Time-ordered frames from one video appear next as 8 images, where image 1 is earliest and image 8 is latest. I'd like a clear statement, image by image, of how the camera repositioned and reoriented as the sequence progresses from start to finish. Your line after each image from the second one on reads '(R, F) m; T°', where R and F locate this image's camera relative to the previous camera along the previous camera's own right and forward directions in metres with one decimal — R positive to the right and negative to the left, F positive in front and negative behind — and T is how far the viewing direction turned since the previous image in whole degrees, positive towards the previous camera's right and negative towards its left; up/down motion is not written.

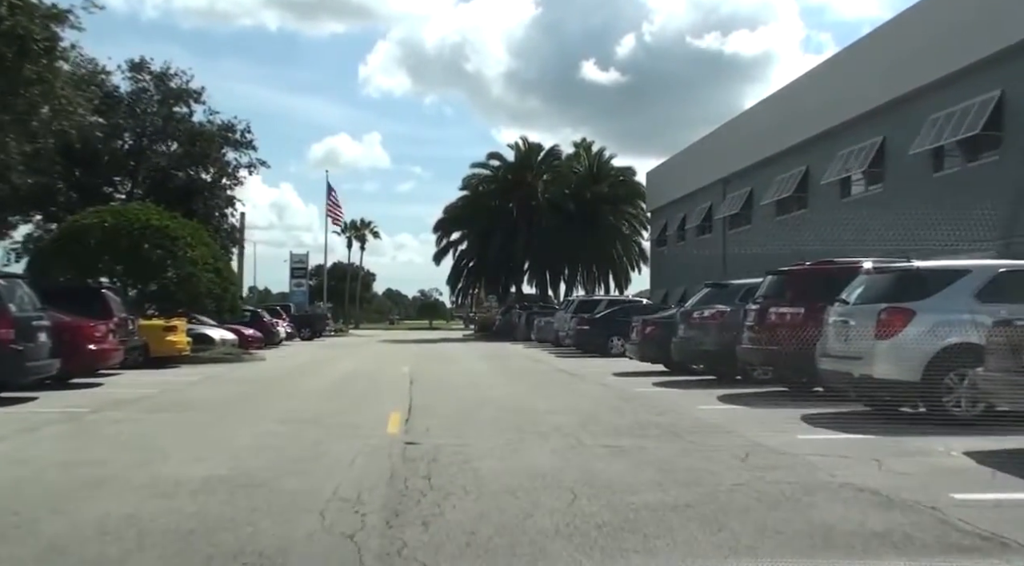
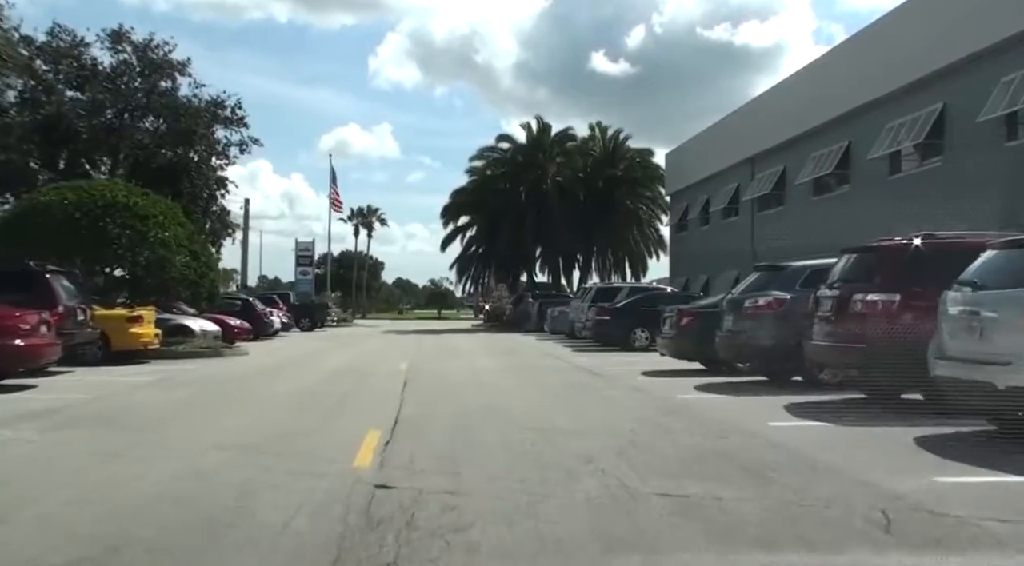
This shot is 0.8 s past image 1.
(0.0, +2.9) m; -1°
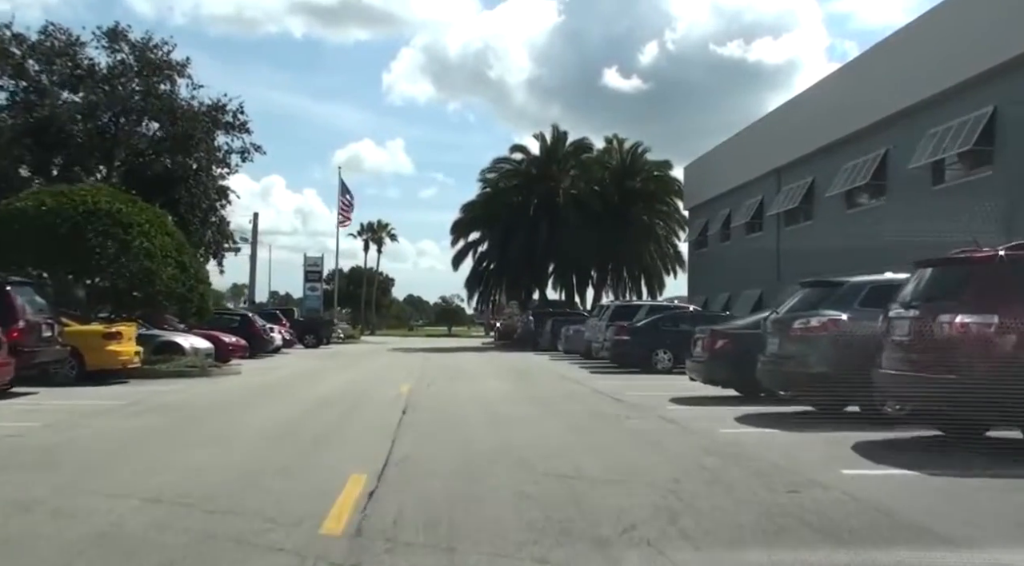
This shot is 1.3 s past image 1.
(0.0, +1.8) m; -1°
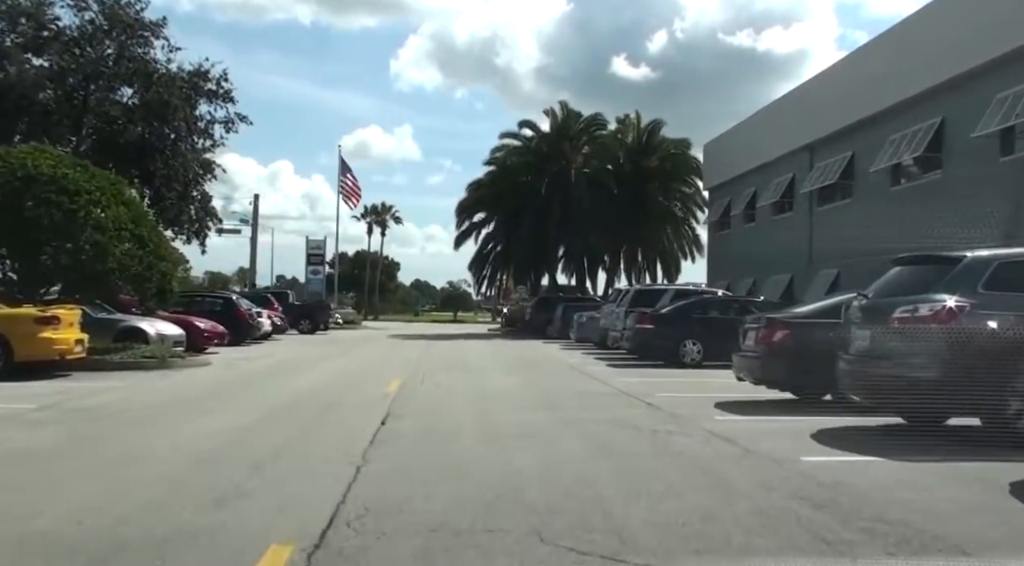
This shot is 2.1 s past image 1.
(0.0, +2.9) m; -1°
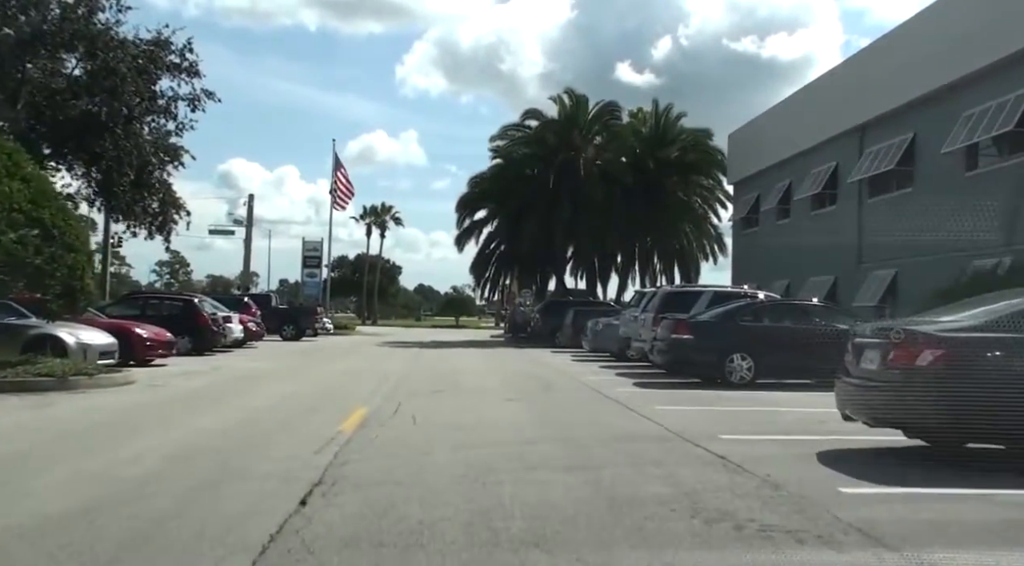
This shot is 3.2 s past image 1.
(0.0, +4.2) m; 0°
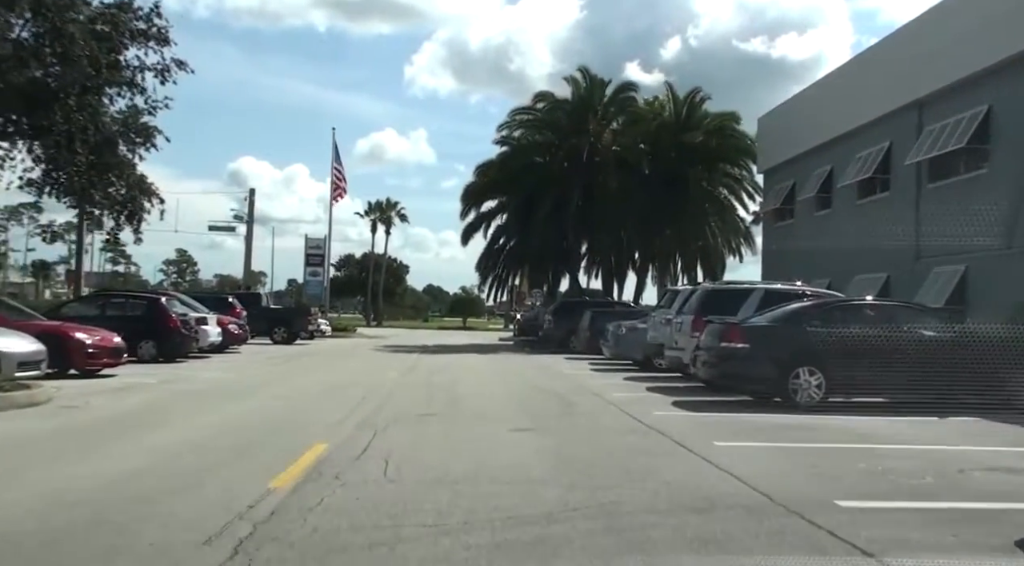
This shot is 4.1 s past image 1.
(0.0, +3.4) m; -1°
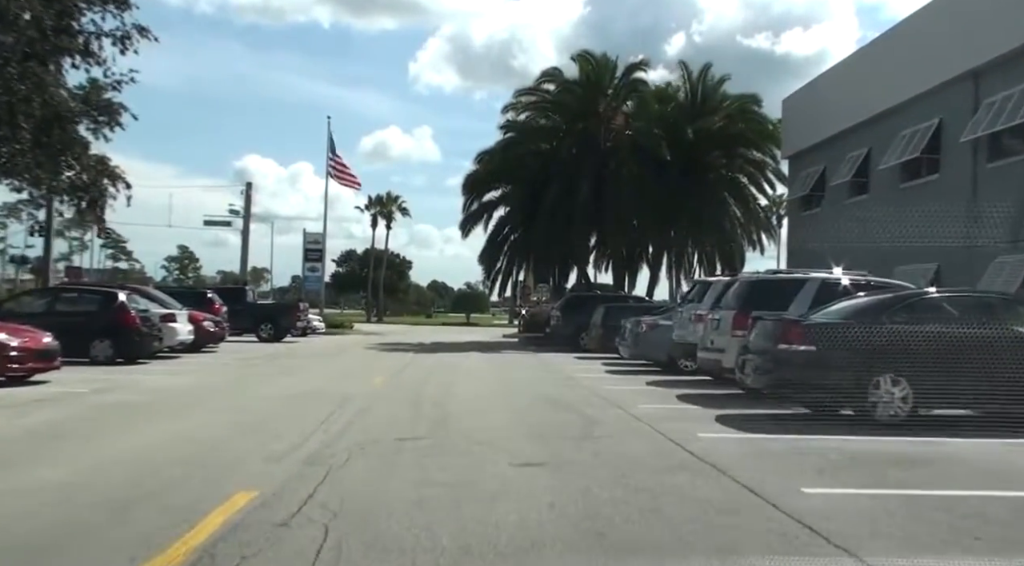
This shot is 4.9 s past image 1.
(0.0, +2.8) m; 0°
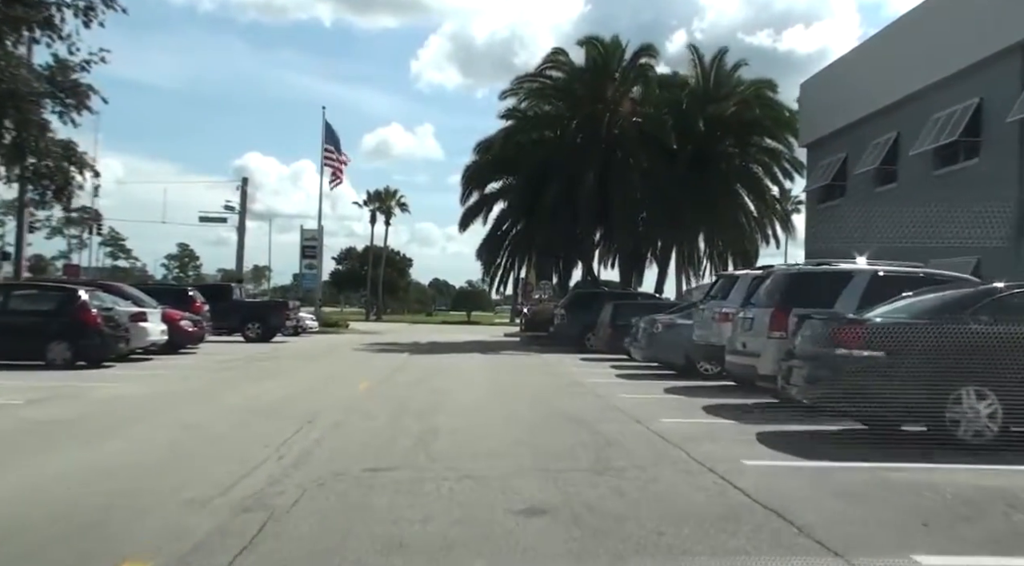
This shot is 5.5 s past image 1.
(0.0, +2.0) m; 0°
